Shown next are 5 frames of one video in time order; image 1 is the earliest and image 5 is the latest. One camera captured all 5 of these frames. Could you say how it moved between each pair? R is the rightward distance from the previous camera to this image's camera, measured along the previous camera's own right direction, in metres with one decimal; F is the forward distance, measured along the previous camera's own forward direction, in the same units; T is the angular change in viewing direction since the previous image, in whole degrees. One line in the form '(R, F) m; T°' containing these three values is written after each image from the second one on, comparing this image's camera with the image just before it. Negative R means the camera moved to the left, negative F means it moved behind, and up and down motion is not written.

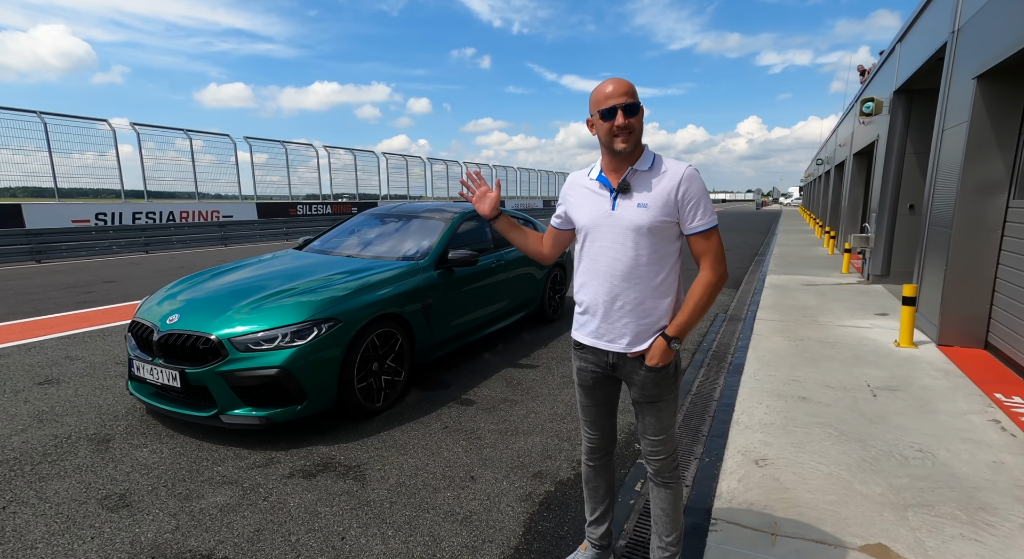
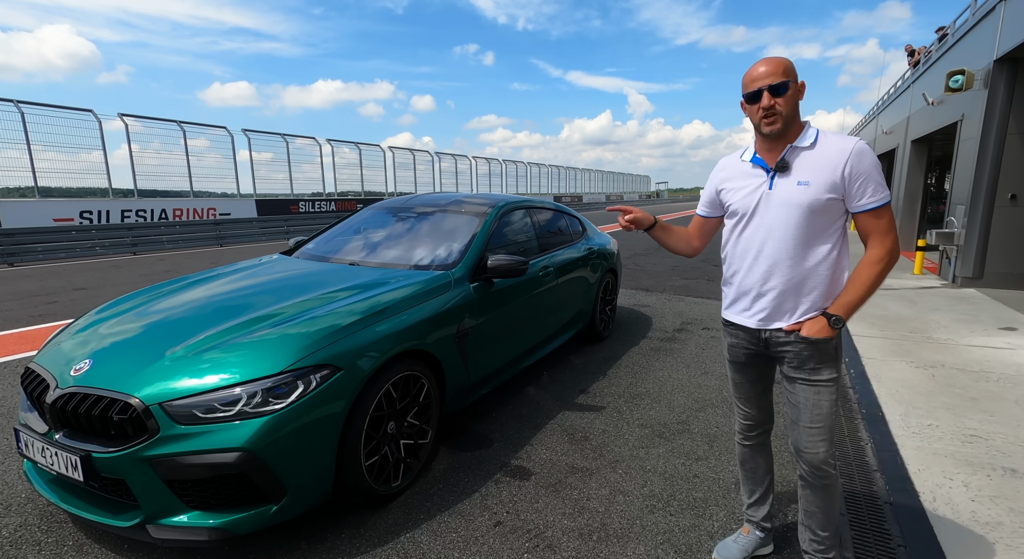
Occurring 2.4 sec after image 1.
(-0.3, +1.1) m; -1°
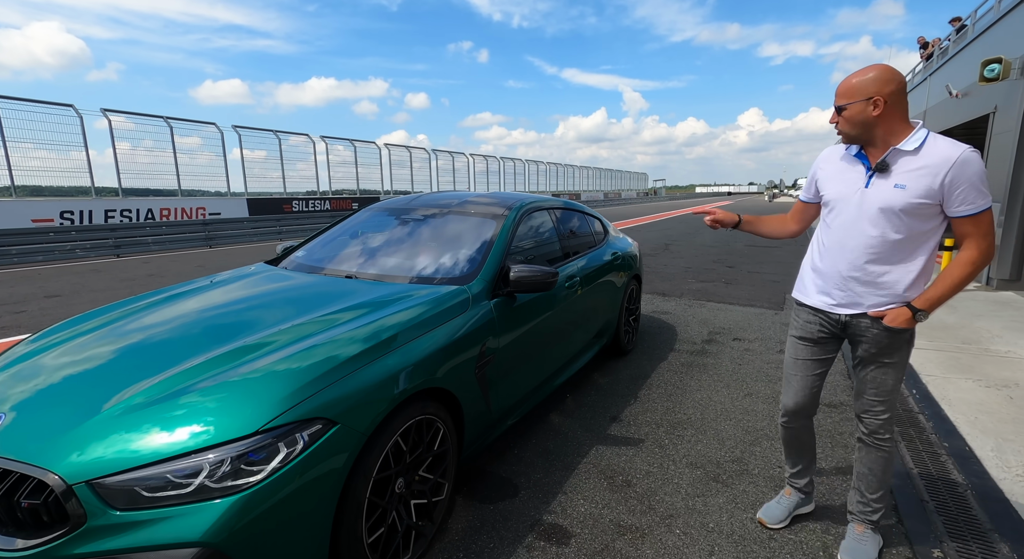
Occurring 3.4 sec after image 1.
(-0.2, +0.5) m; +1°
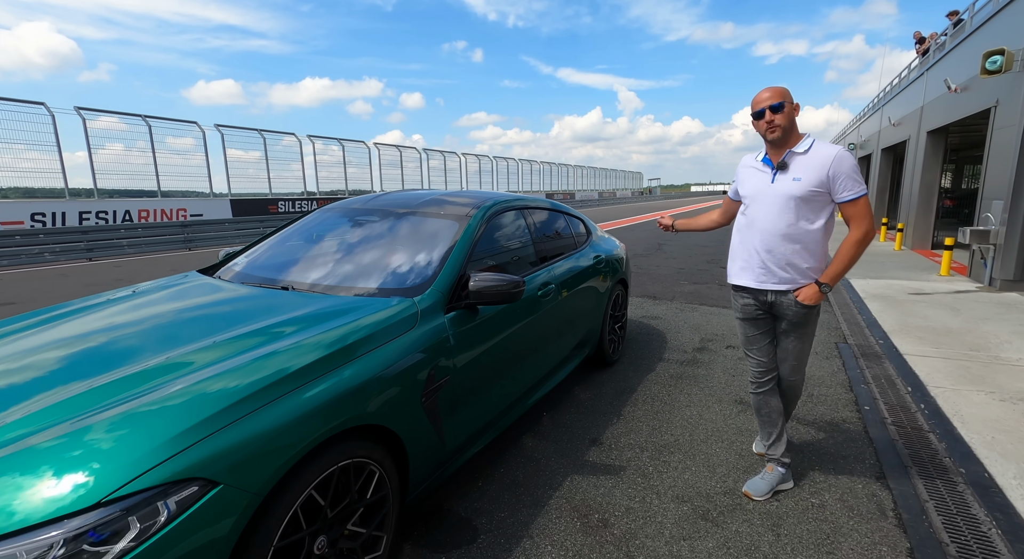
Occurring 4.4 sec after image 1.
(+0.2, +0.3) m; 0°
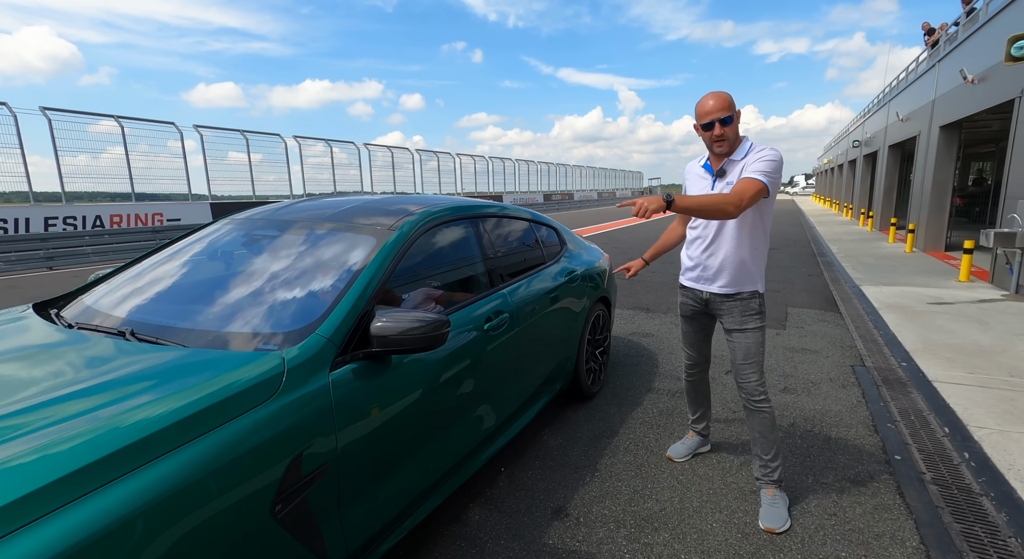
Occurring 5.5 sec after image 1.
(+0.3, +0.6) m; 0°
